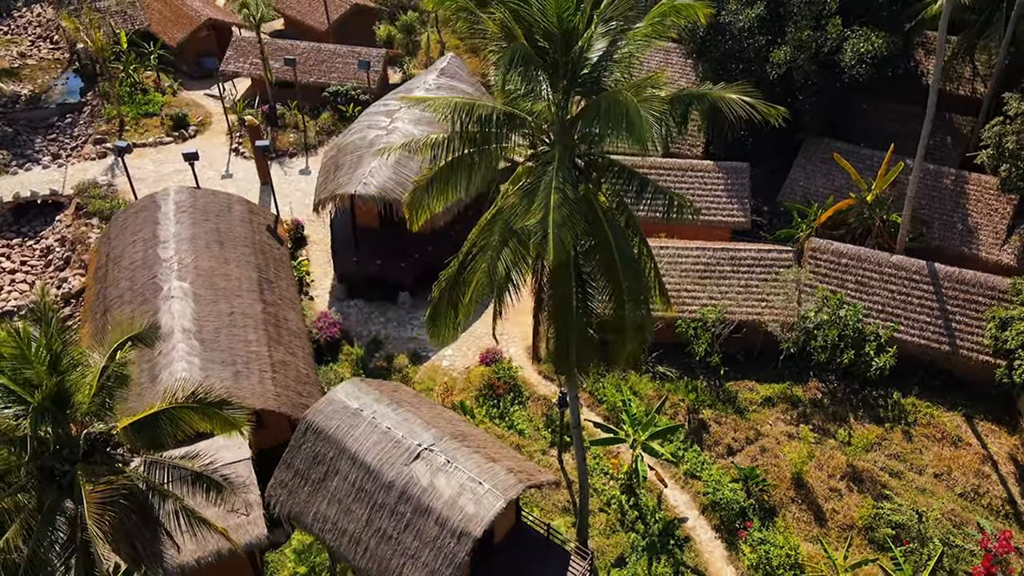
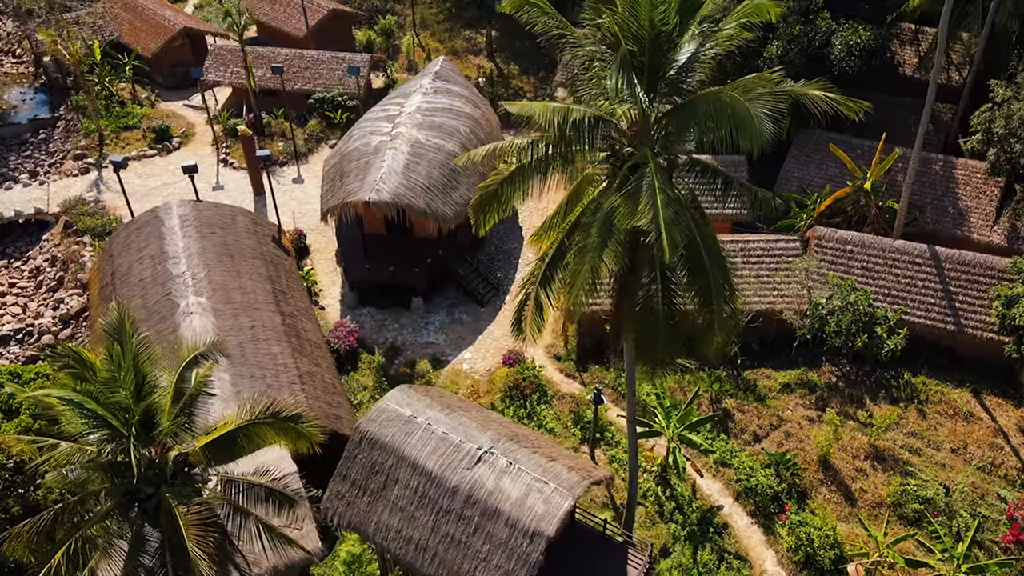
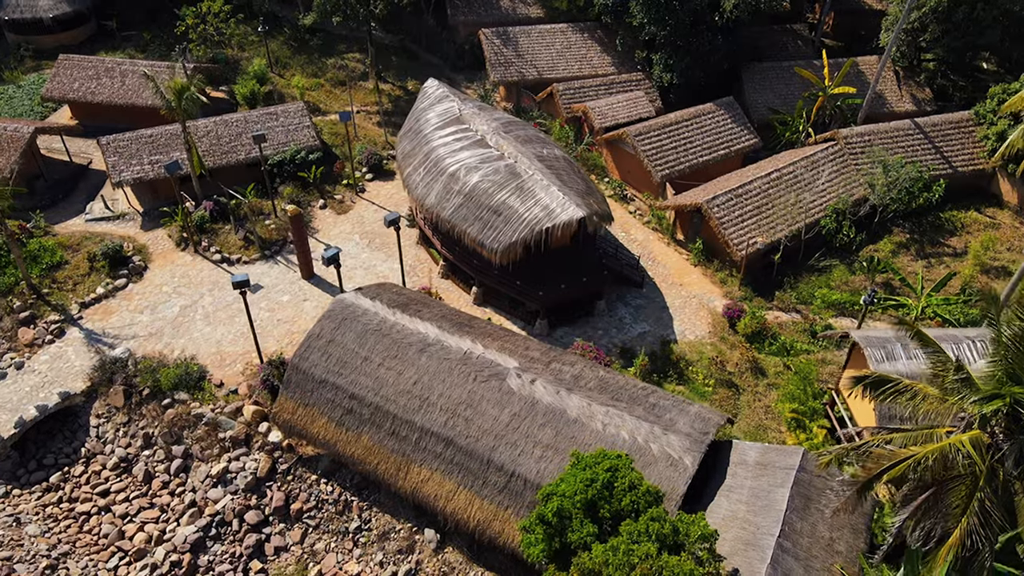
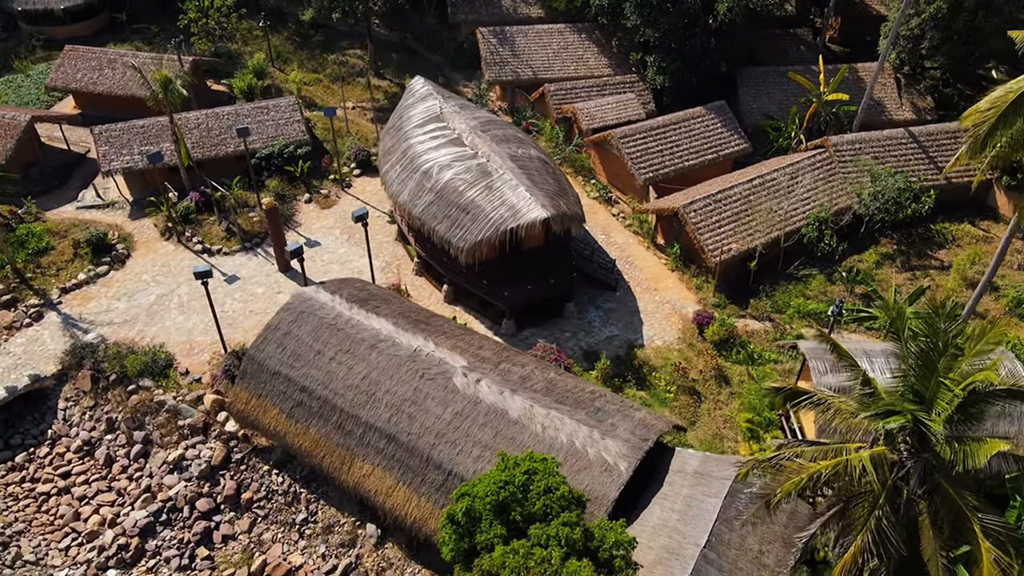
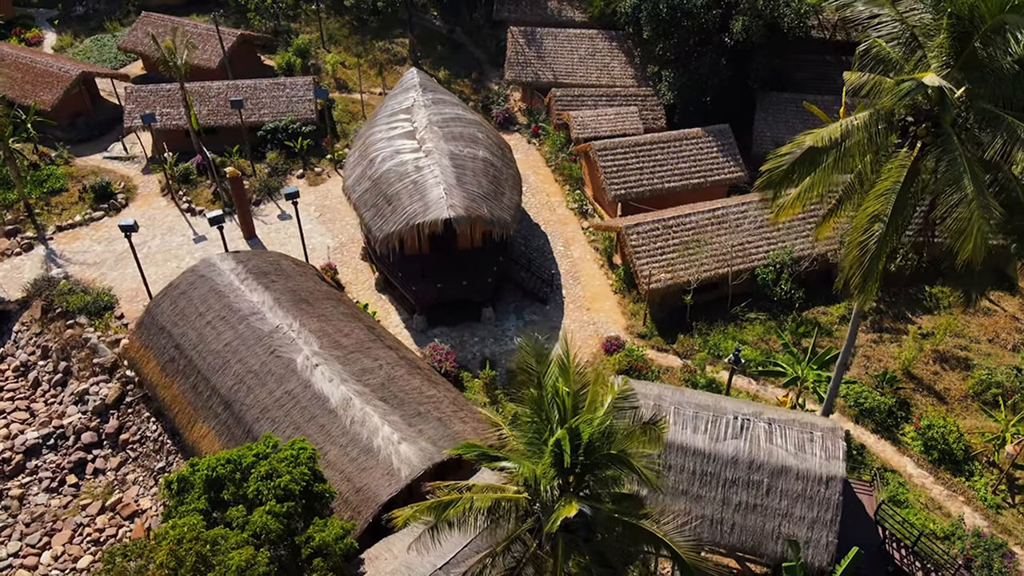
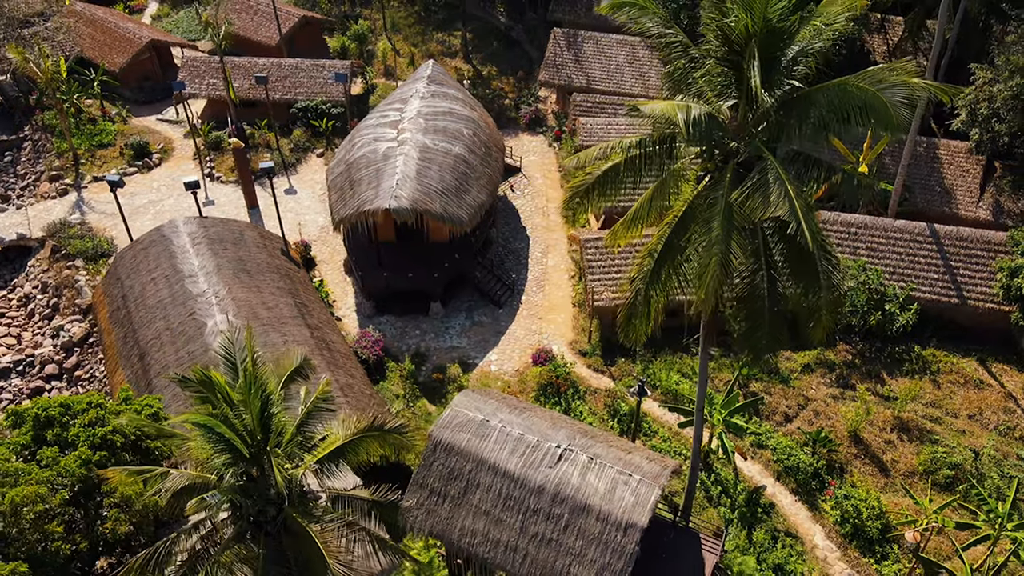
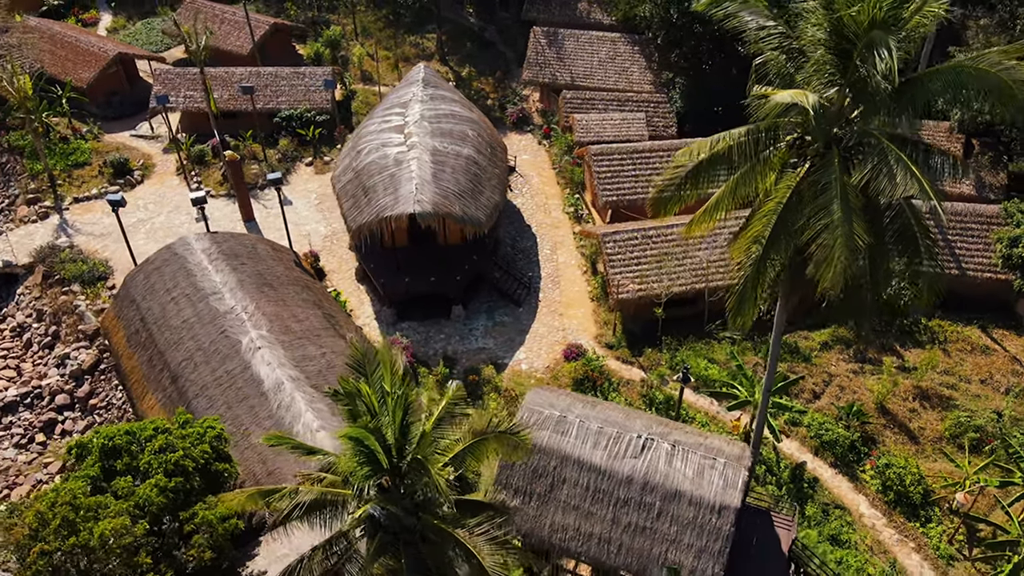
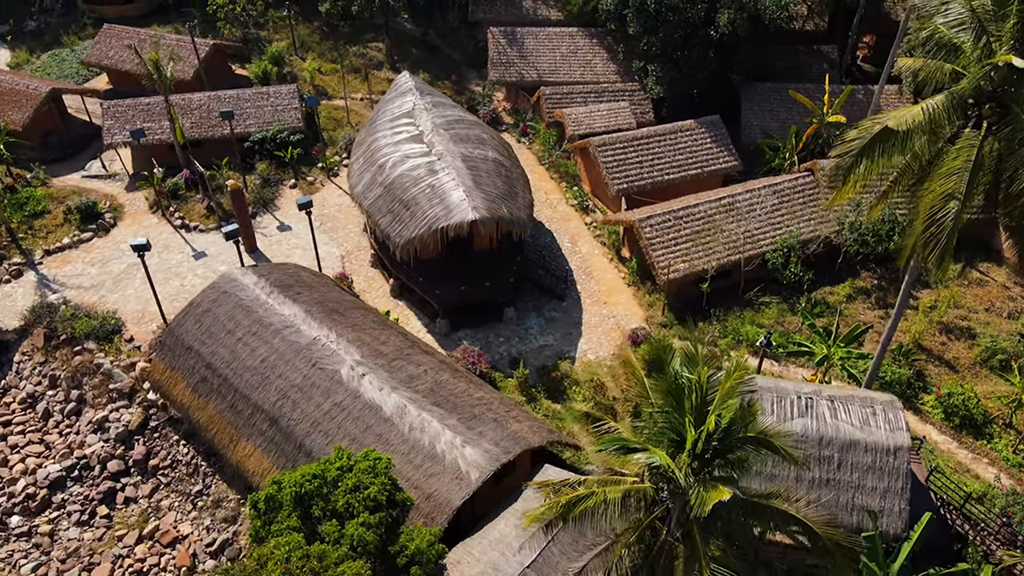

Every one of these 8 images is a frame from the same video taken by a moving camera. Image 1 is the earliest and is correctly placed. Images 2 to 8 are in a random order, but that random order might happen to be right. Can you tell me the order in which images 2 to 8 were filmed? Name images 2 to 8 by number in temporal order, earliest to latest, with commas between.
2, 6, 7, 5, 8, 4, 3
